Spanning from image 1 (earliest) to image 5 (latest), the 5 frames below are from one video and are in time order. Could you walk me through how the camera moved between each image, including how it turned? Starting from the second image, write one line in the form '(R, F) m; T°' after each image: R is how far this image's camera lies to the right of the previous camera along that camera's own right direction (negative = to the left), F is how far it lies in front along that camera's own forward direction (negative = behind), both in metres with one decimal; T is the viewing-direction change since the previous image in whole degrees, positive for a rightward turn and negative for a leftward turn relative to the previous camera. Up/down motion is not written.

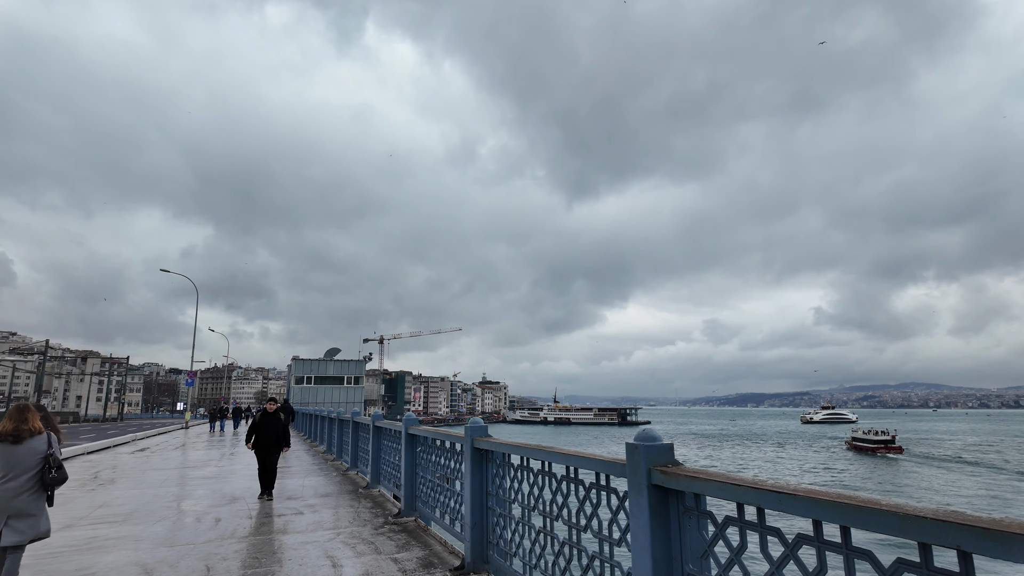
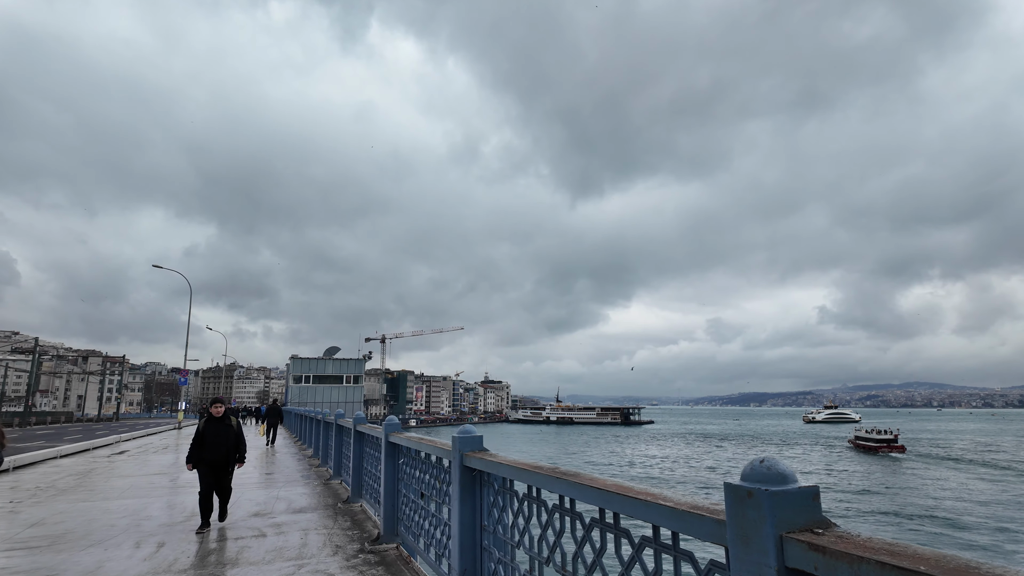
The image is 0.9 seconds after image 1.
(0.0, +0.5) m; 0°
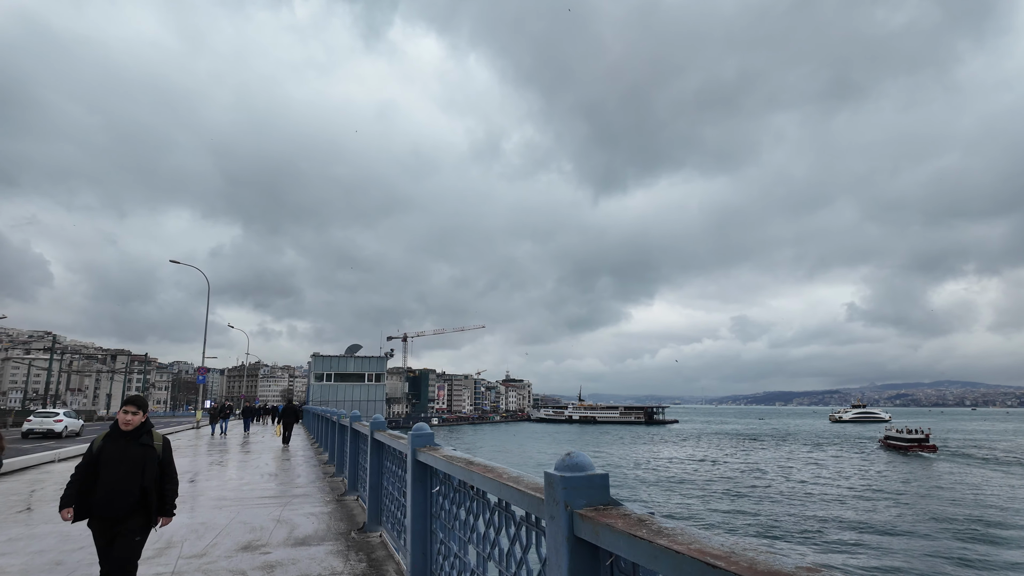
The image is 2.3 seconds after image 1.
(-0.2, +0.7) m; -2°
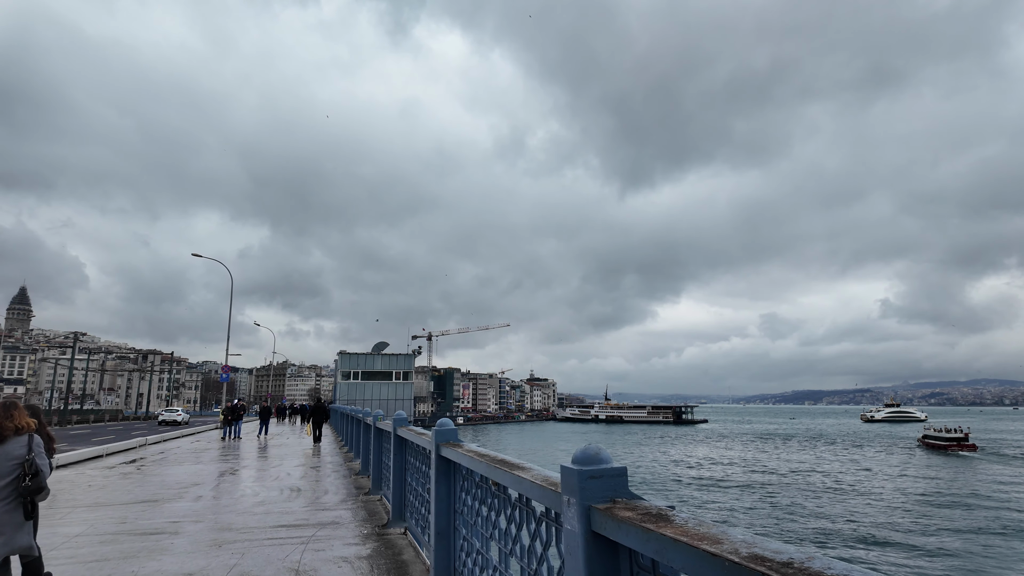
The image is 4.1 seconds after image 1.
(-0.4, +0.9) m; -2°
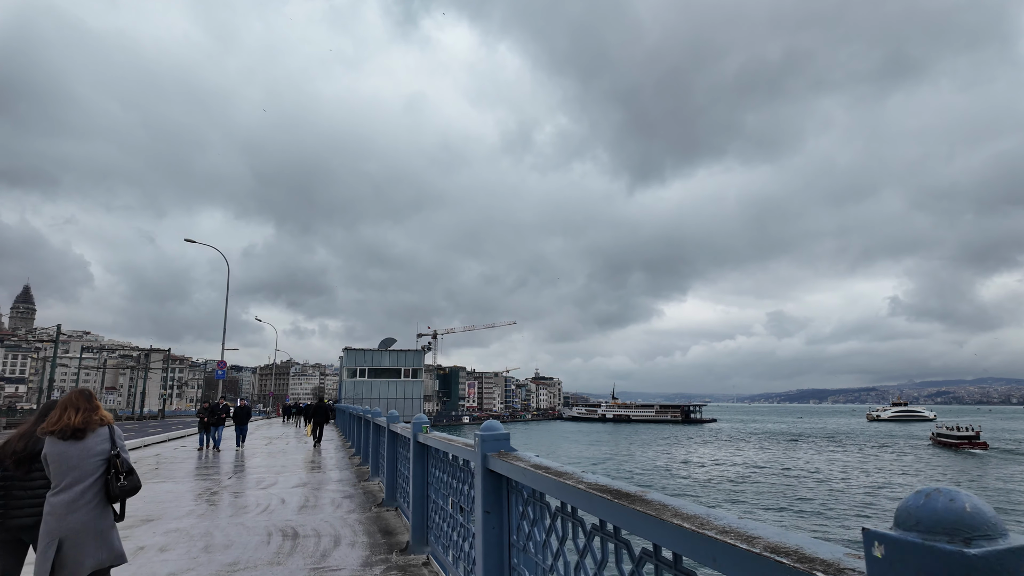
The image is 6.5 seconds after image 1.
(-0.4, +1.1) m; 0°
